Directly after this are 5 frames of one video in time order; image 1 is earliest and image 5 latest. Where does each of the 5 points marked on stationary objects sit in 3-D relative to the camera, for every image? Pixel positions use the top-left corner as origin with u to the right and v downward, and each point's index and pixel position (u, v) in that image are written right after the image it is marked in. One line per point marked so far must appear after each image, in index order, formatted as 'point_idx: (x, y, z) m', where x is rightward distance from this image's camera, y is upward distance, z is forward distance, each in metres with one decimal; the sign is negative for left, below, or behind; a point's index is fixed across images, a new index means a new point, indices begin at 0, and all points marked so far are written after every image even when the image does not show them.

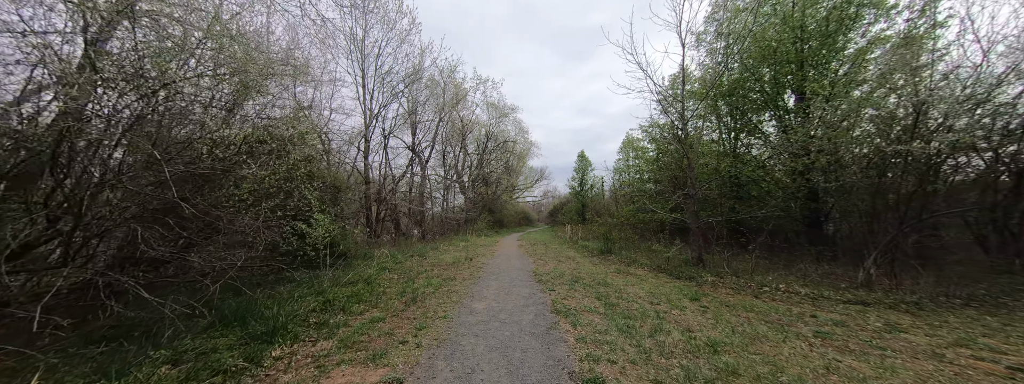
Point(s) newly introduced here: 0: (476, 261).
0: (-1.5, -2.9, +11.2) m
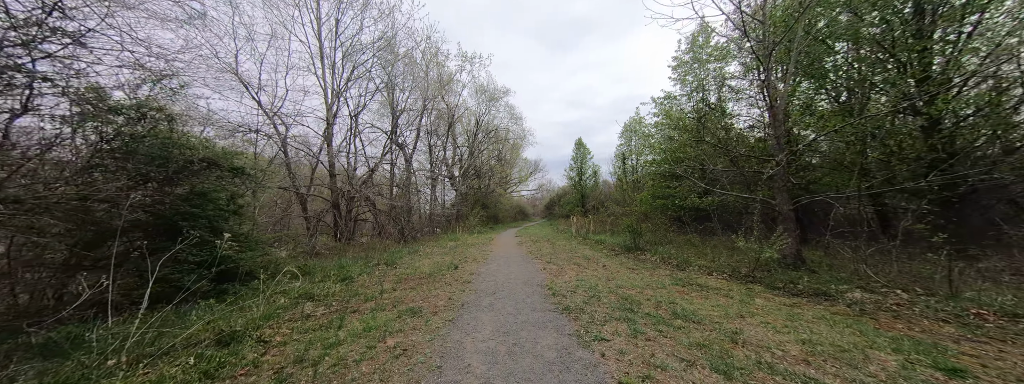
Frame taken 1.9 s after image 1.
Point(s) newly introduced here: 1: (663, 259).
0: (-1.5, -2.4, +8.1) m
1: (+4.5, -2.0, +8.0) m
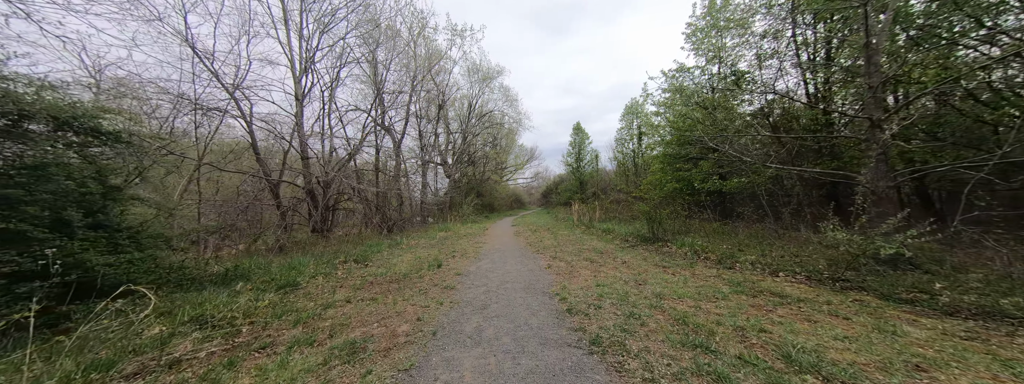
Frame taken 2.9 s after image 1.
0: (-1.6, -1.9, +6.5) m
1: (+4.4, -1.5, +6.5) m
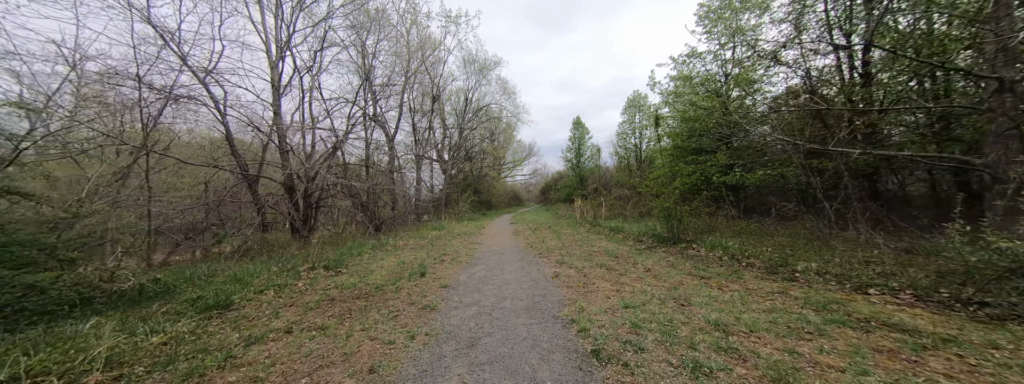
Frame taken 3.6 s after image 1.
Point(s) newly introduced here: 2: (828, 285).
0: (-1.6, -1.7, +5.3) m
1: (+4.4, -1.3, +5.4) m
2: (+4.3, -1.3, +3.7) m
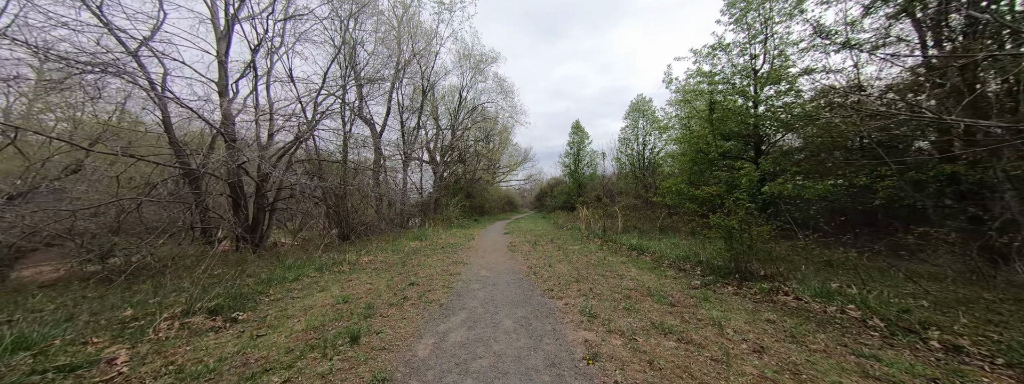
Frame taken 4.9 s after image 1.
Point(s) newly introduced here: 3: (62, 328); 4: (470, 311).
0: (-1.6, -1.8, +2.9) m
1: (+4.4, -1.5, +3.1) m
2: (+4.3, -1.4, +1.4) m
3: (-5.6, -1.6, +3.4) m
4: (-0.7, -1.9, +4.4) m
